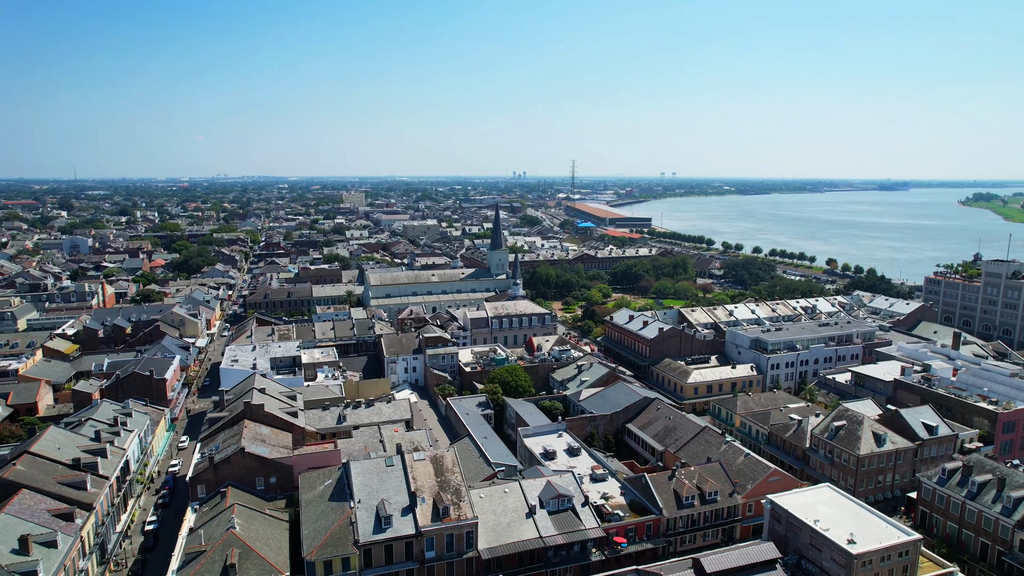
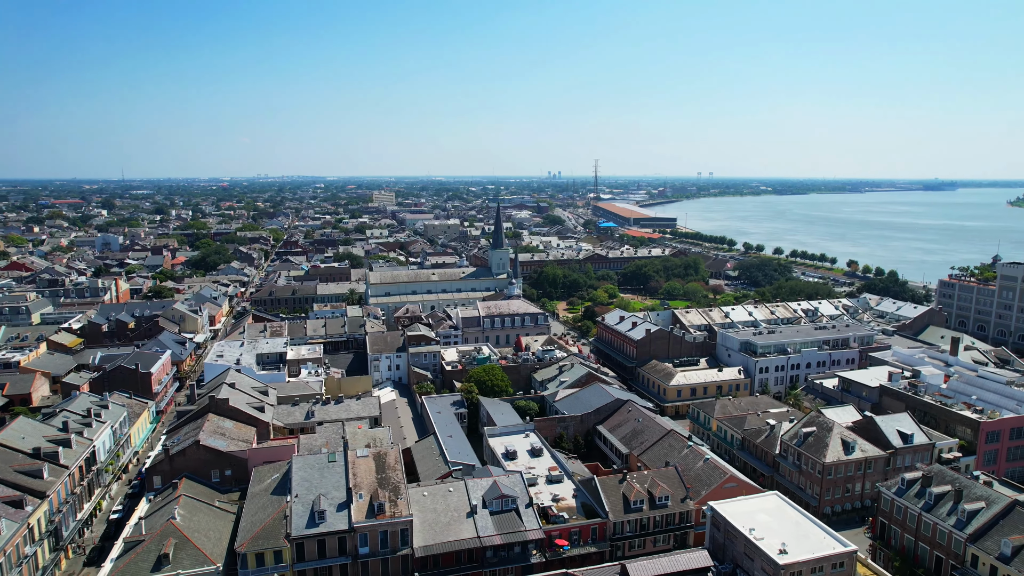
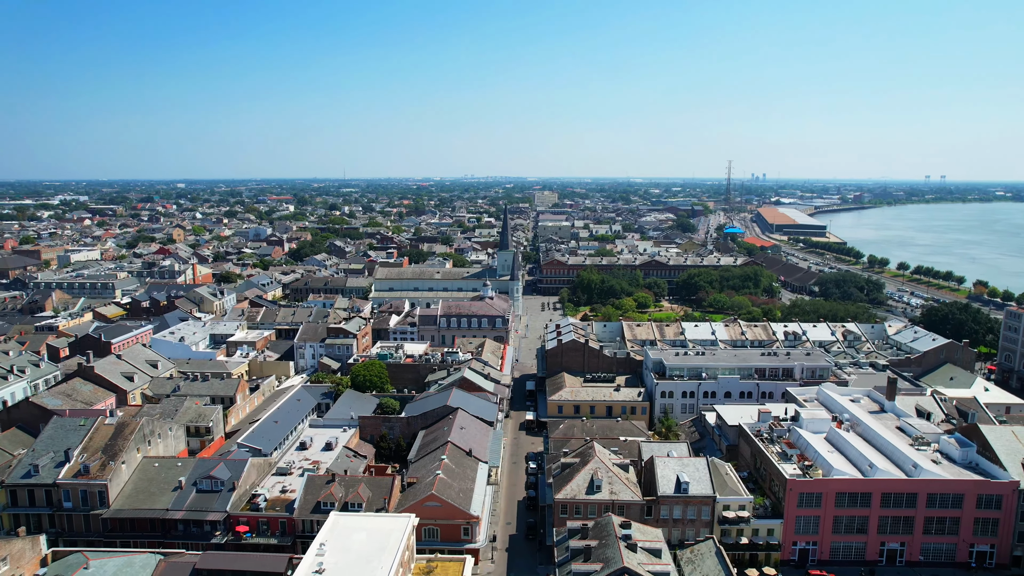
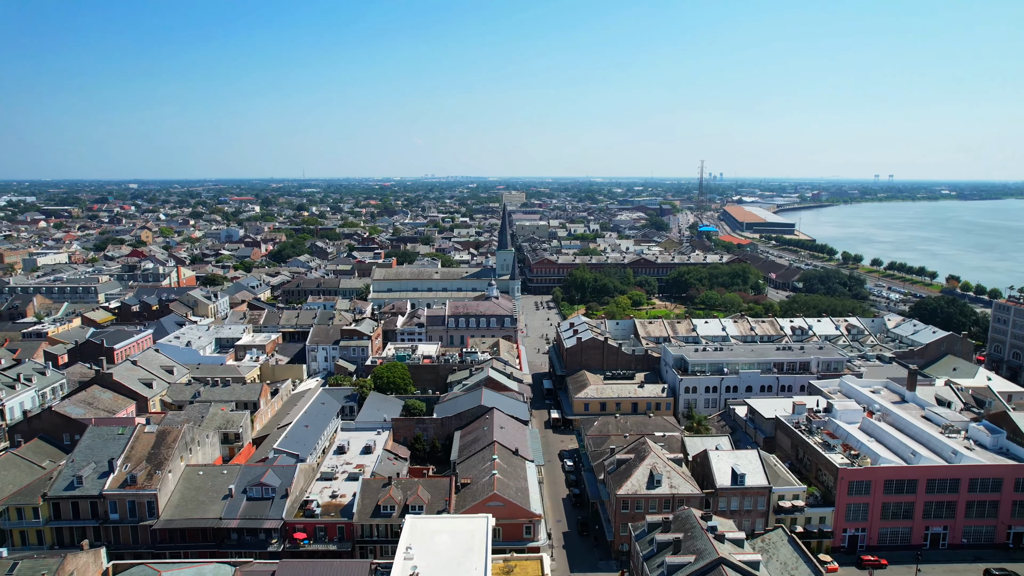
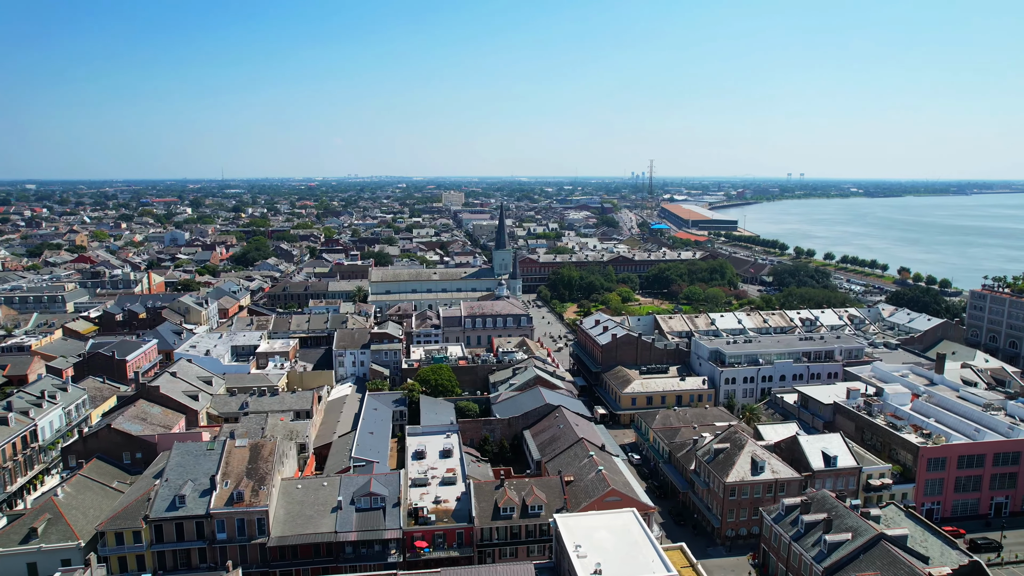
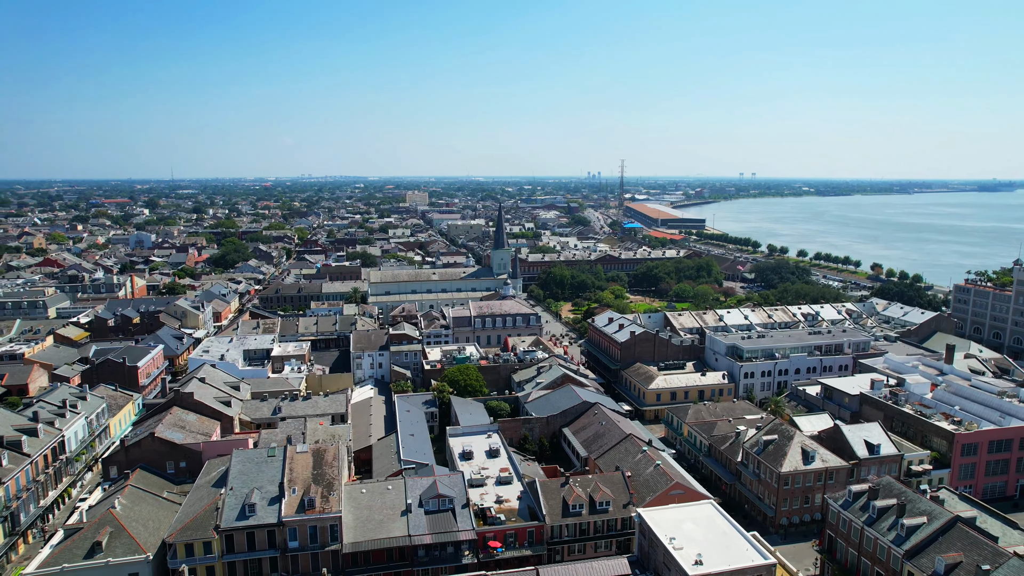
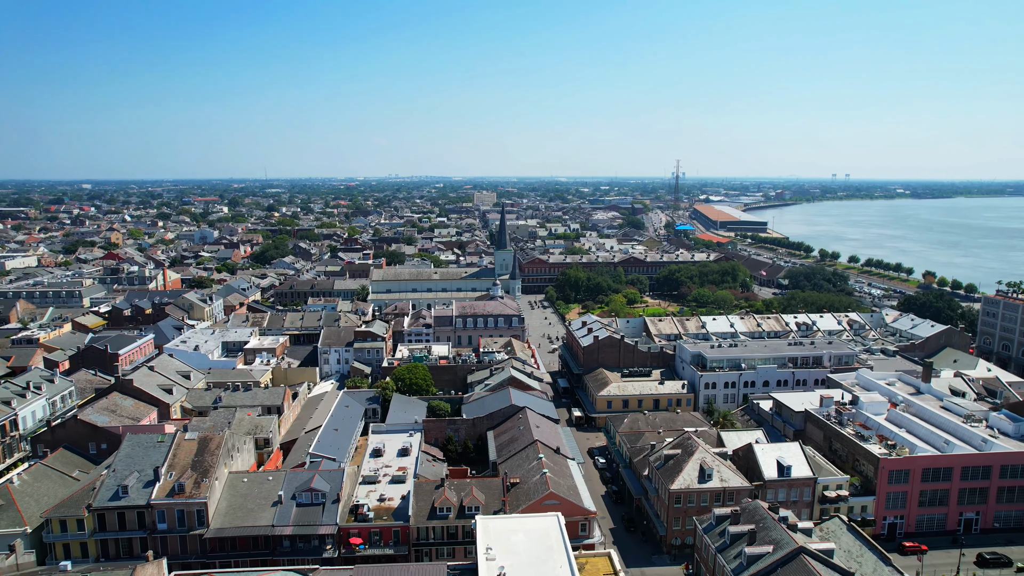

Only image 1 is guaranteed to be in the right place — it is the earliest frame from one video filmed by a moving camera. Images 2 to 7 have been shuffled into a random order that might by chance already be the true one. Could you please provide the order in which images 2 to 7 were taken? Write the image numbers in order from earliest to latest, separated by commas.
2, 6, 5, 7, 4, 3
